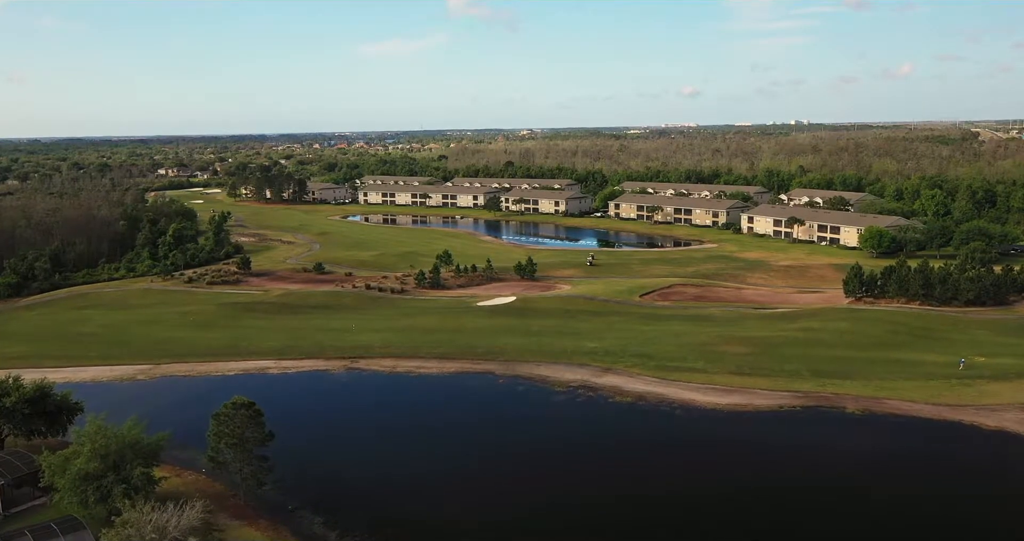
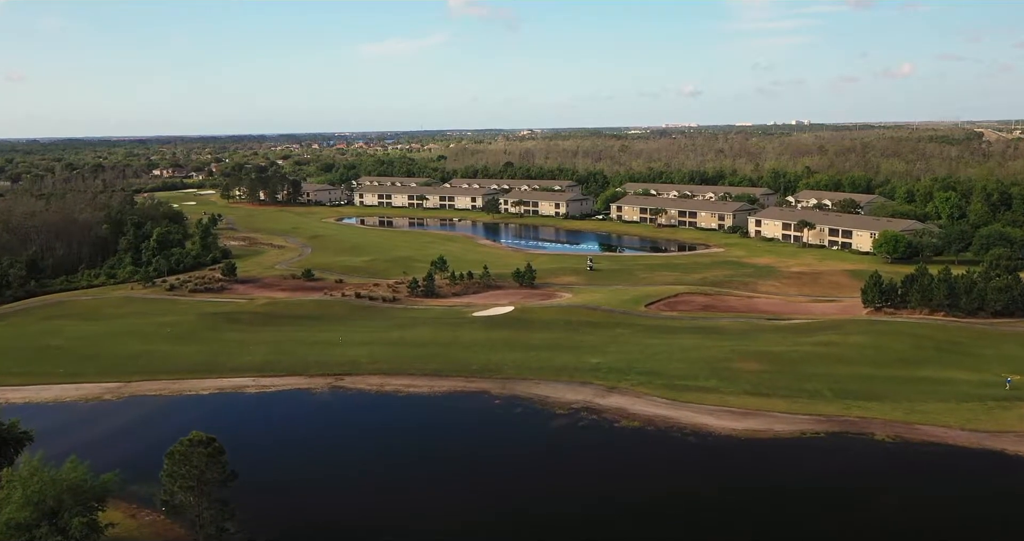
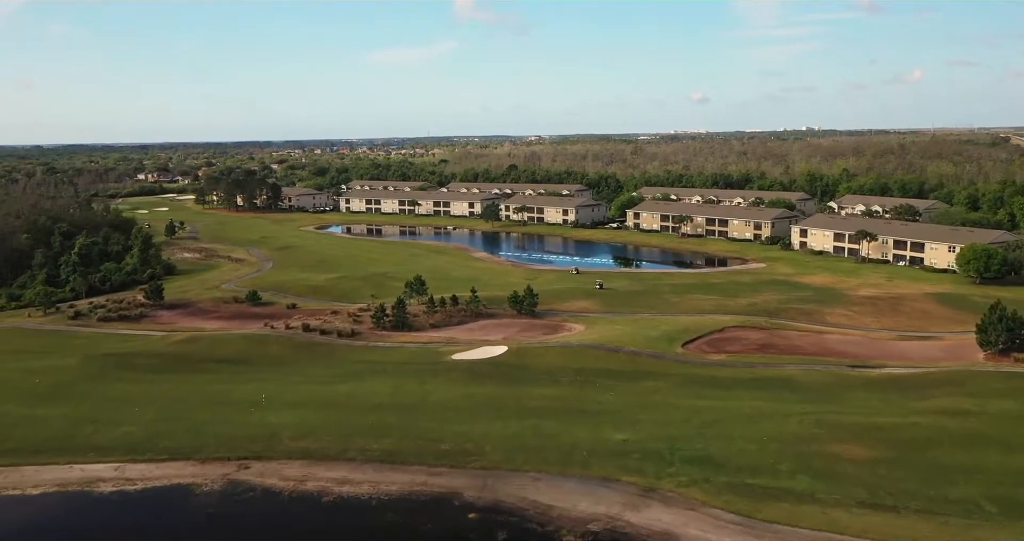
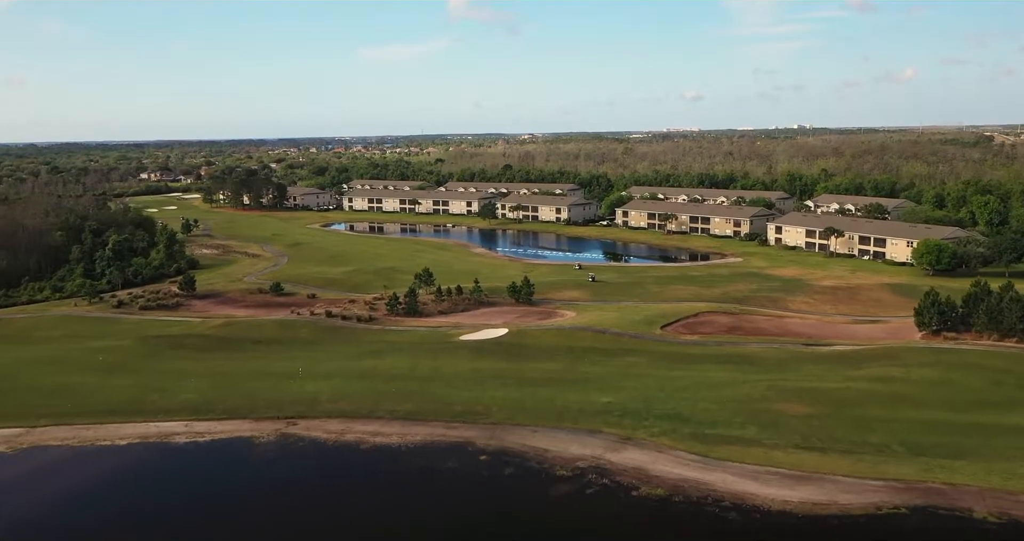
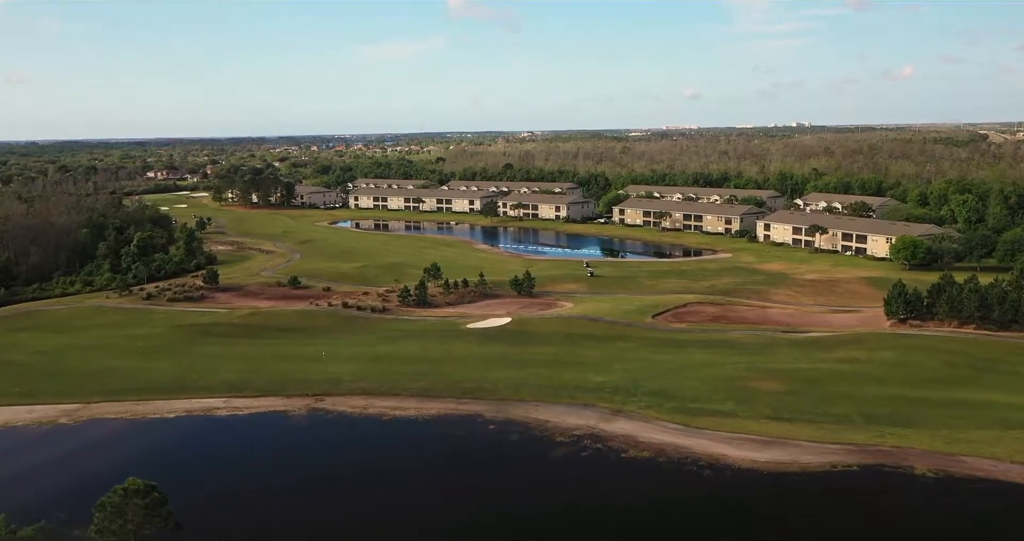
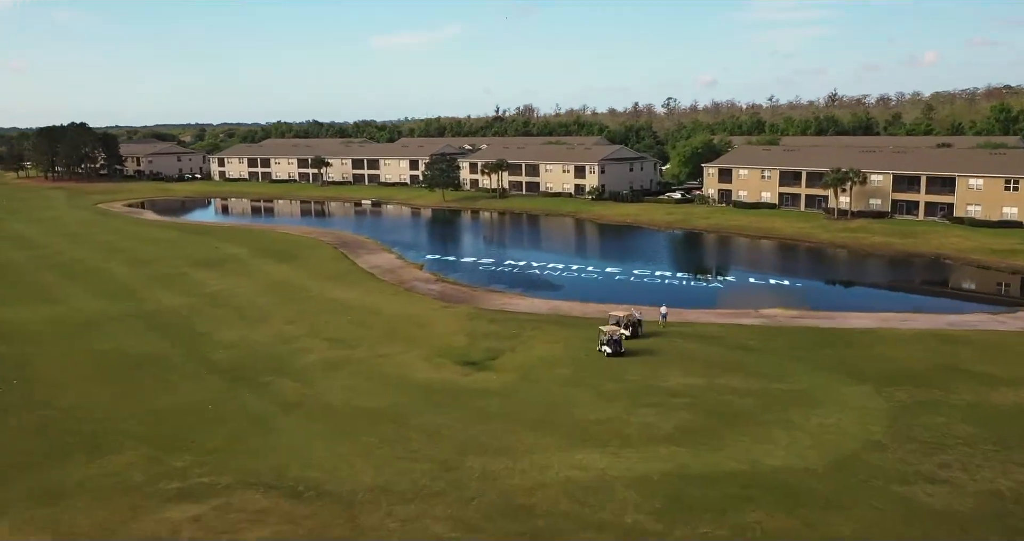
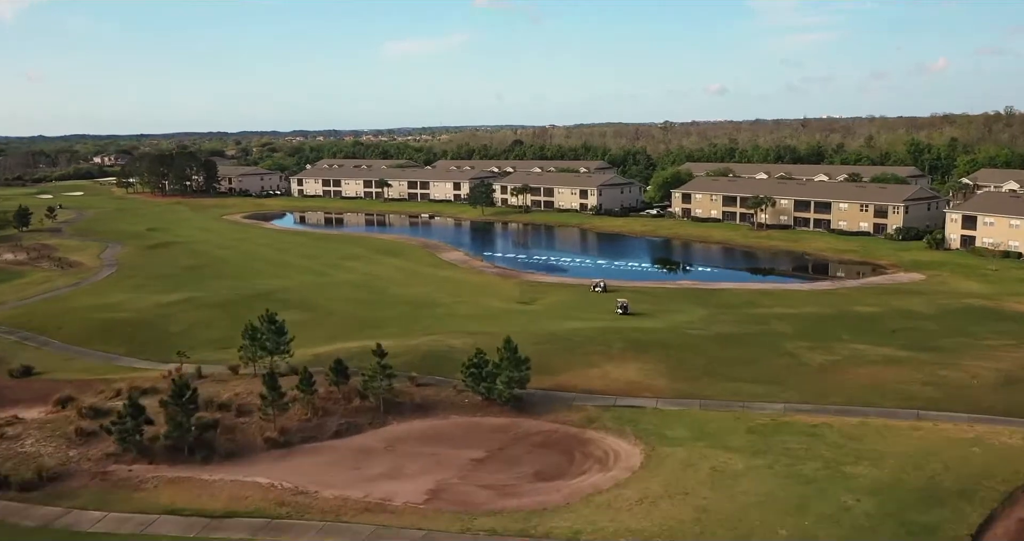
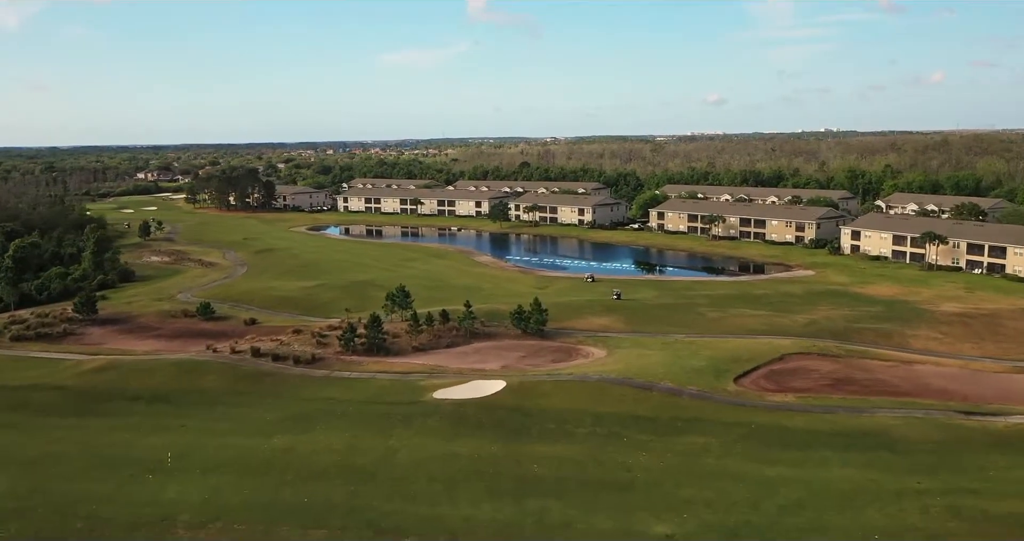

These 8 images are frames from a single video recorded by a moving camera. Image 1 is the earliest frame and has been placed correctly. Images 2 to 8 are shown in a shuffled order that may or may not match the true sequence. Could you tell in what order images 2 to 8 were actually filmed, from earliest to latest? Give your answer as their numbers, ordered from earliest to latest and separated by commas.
2, 5, 4, 3, 8, 7, 6
